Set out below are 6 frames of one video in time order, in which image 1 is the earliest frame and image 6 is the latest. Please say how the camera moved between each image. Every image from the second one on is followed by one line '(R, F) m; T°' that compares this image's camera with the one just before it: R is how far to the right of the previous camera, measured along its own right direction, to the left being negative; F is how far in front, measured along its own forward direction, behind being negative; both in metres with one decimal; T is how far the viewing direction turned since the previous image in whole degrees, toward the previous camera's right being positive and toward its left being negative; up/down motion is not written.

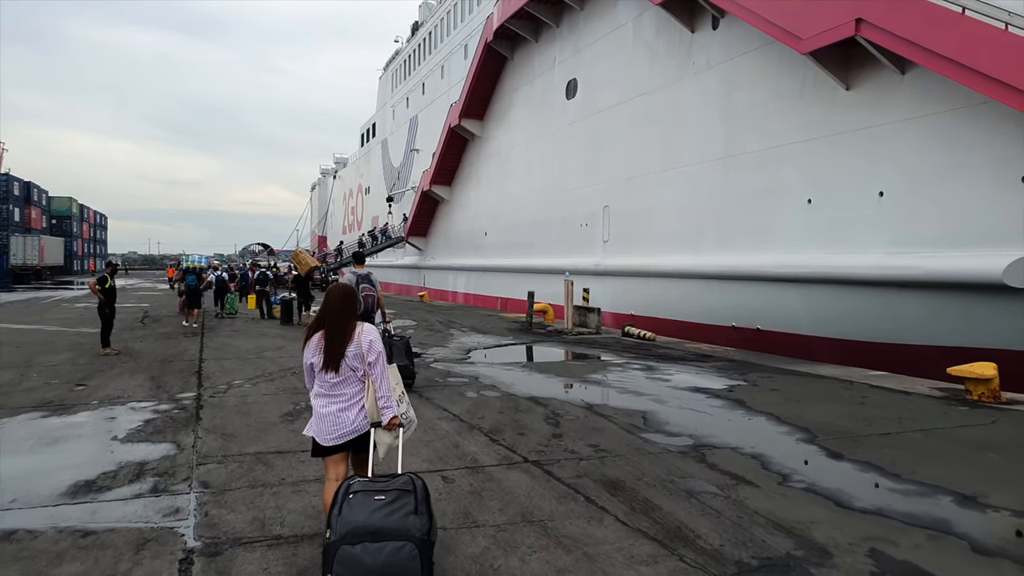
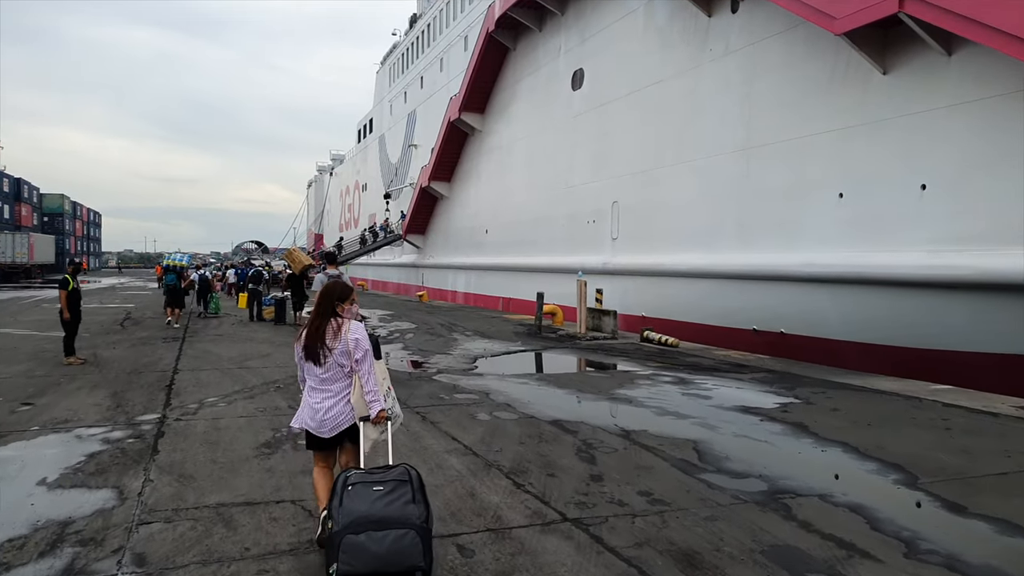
(-0.2, +0.8) m; 0°
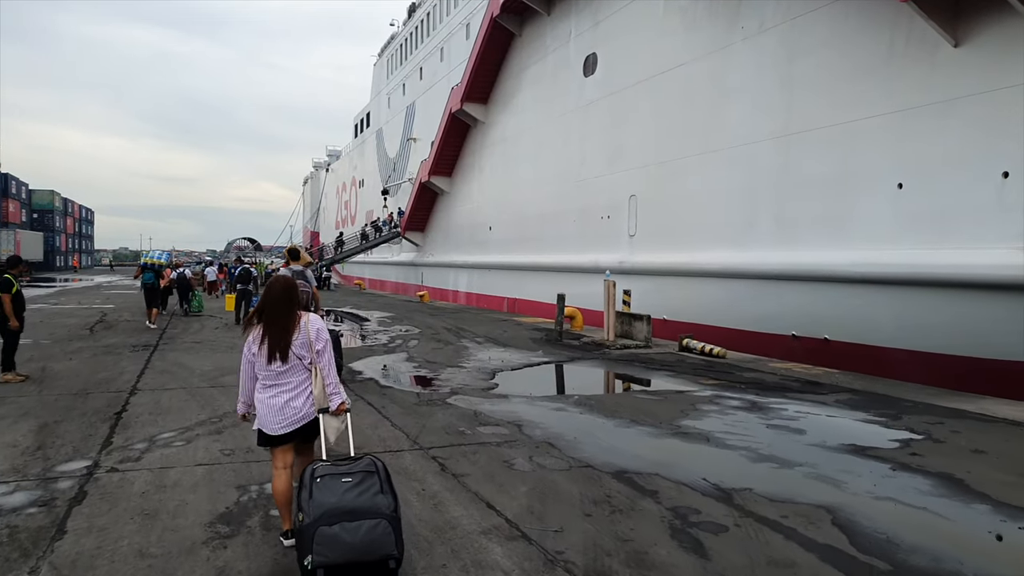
(-0.3, +1.2) m; 0°
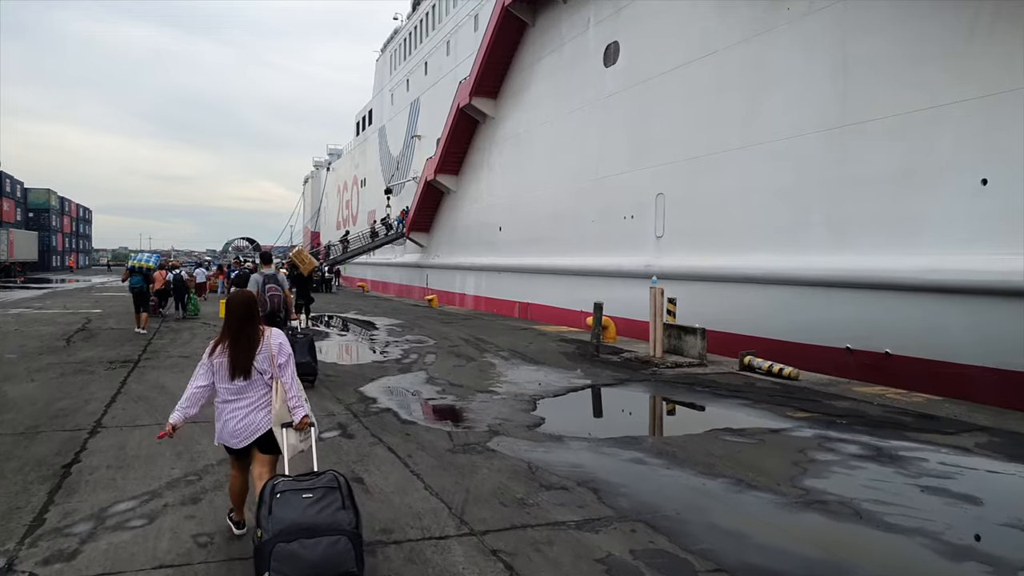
(-0.4, +1.1) m; 0°
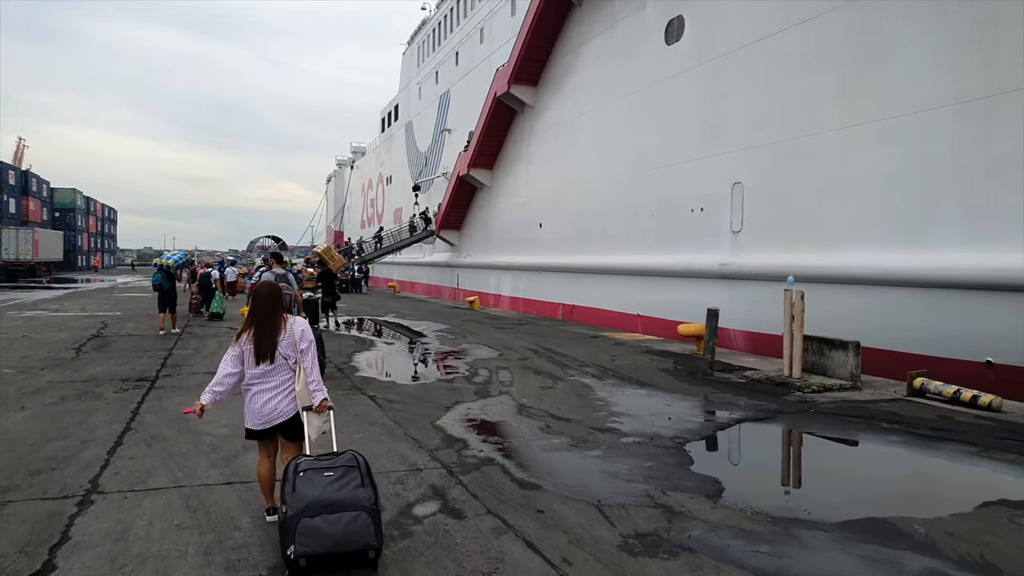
(-0.8, +1.5) m; -2°
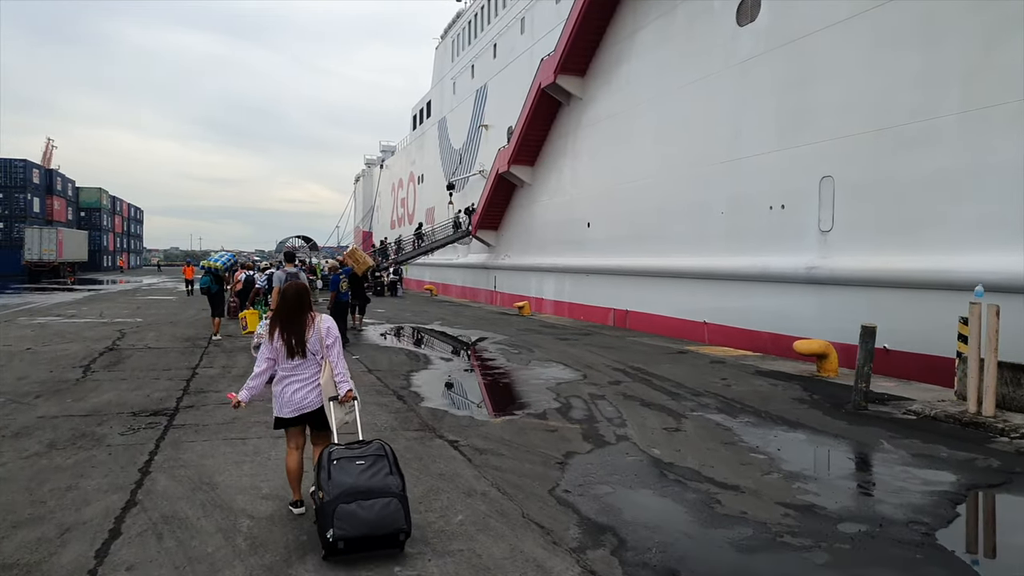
(-0.7, +1.3) m; -2°
